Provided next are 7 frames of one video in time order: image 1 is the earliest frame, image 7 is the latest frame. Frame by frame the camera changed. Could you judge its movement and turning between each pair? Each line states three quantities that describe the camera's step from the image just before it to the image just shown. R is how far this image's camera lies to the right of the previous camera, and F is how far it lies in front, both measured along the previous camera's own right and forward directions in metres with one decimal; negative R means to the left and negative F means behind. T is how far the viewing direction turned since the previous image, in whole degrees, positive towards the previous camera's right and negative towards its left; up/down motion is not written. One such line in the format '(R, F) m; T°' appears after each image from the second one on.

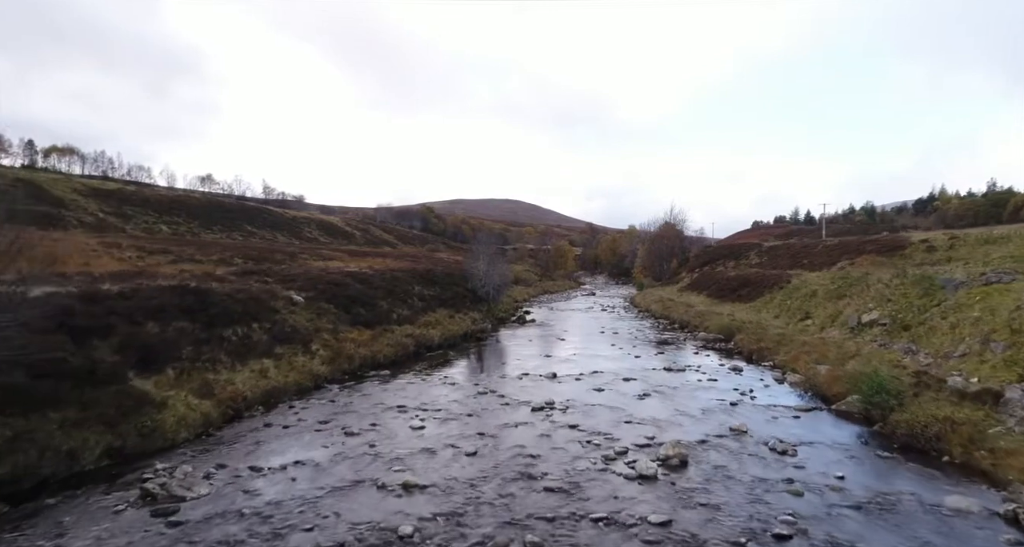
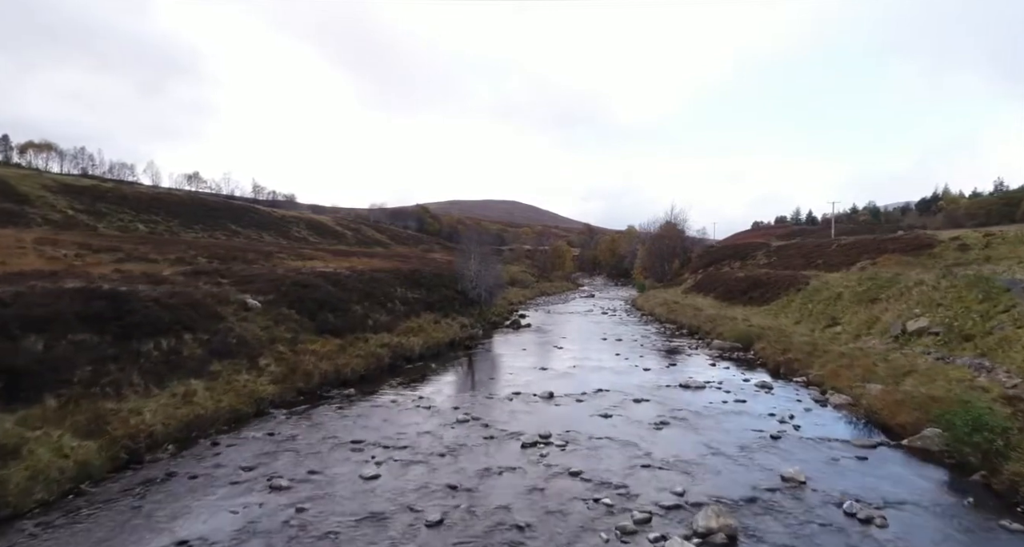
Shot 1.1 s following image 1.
(+0.3, +3.9) m; 0°
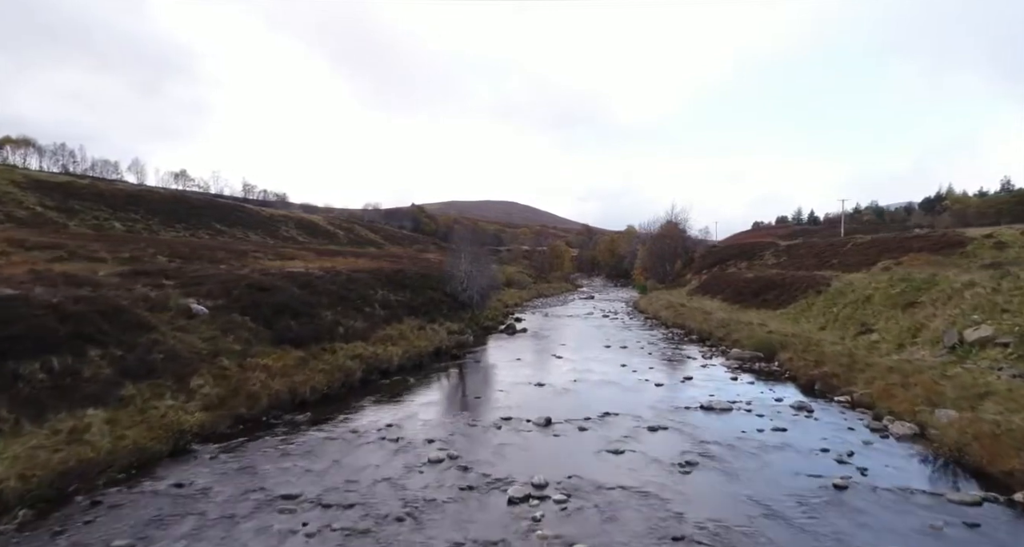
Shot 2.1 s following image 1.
(+0.3, +3.7) m; 0°
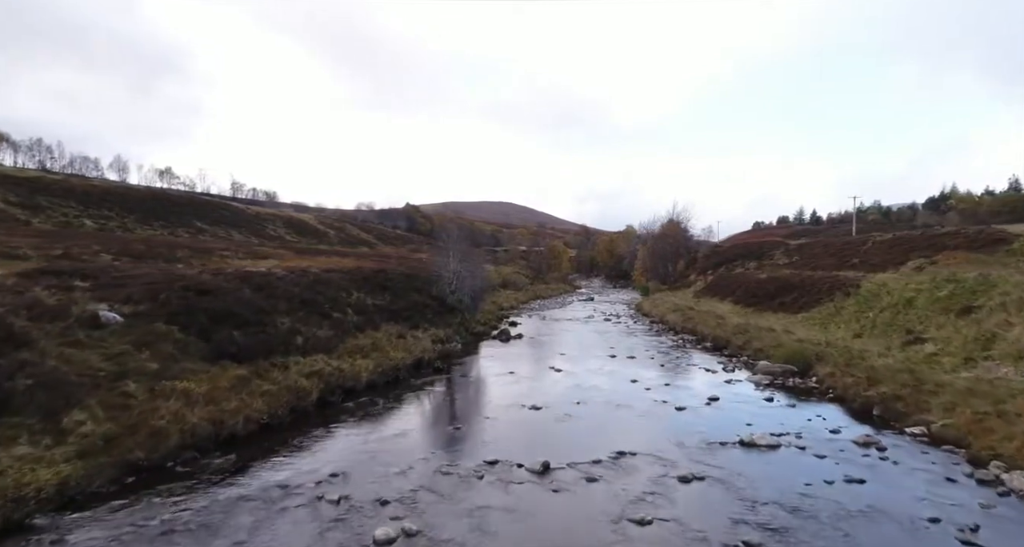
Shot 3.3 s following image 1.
(+0.3, +4.1) m; 0°
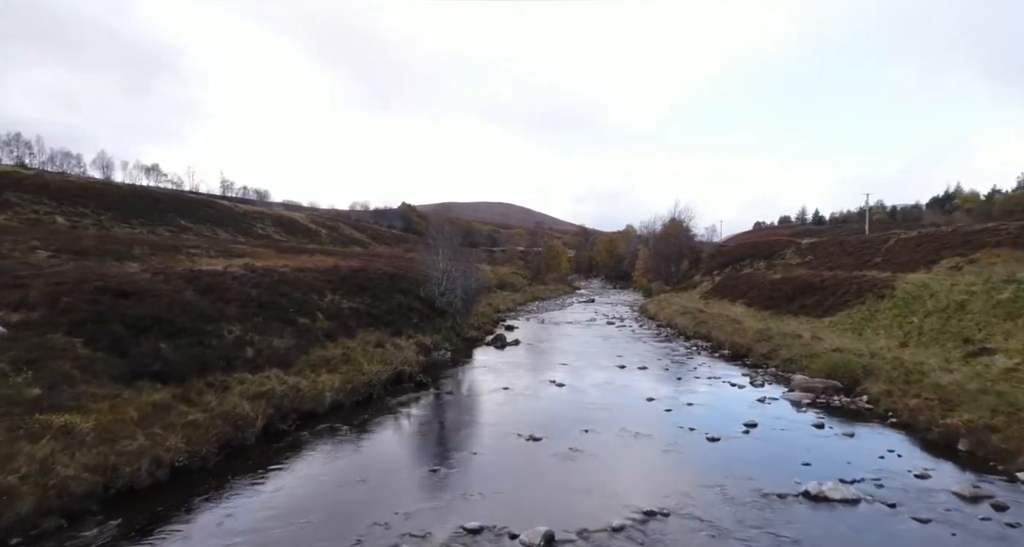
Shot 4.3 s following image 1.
(+0.2, +3.7) m; 0°
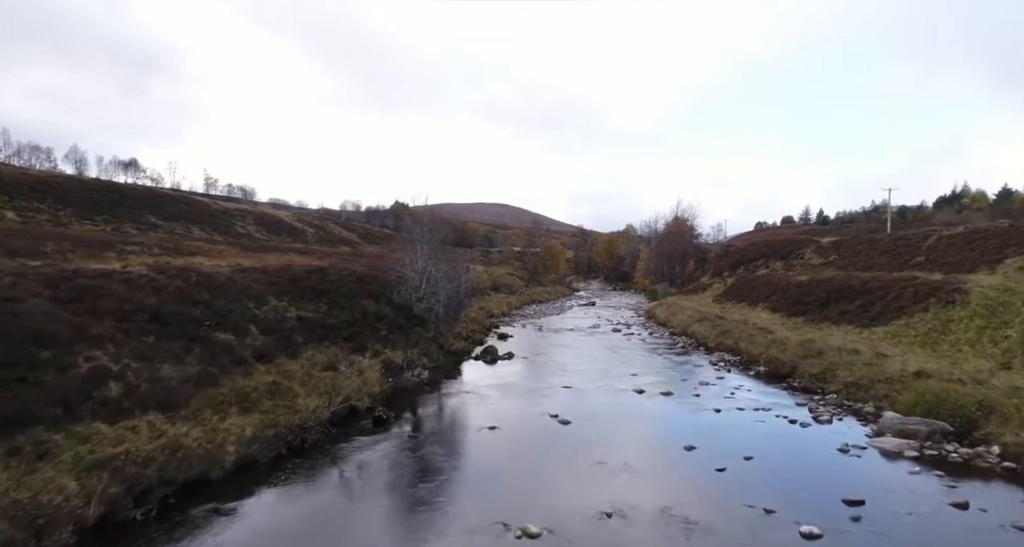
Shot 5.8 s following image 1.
(+0.3, +5.7) m; 0°
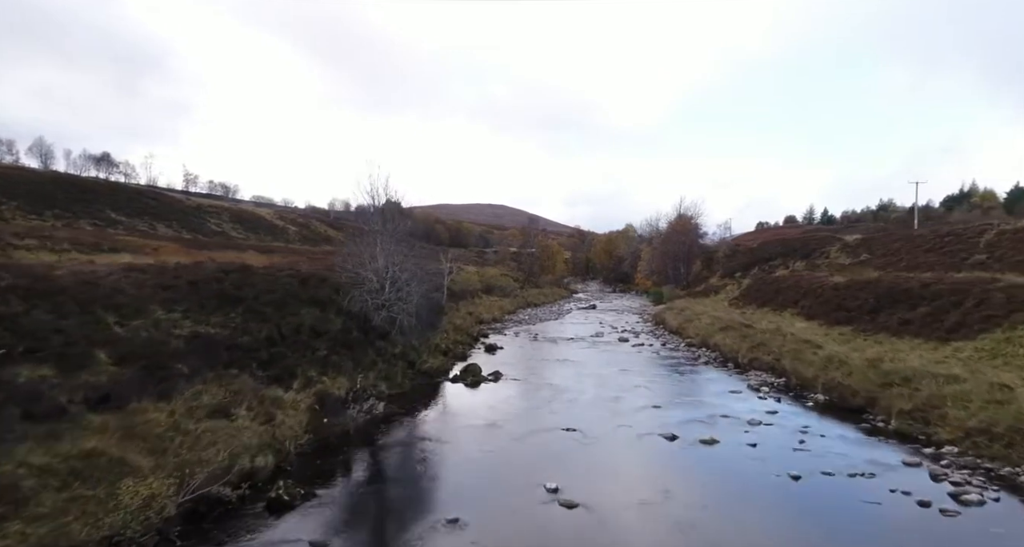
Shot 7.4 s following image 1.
(+0.5, +6.4) m; 0°
